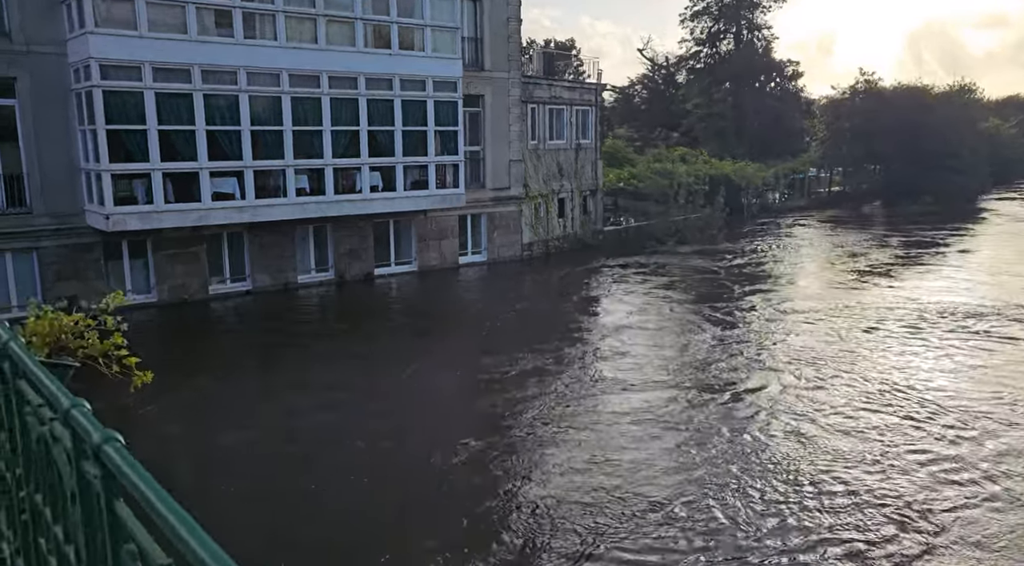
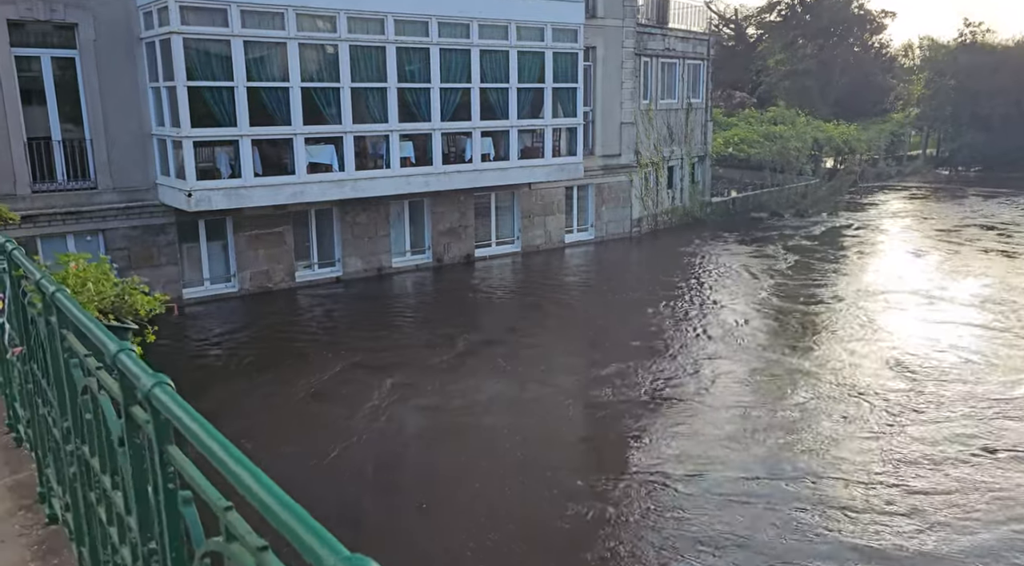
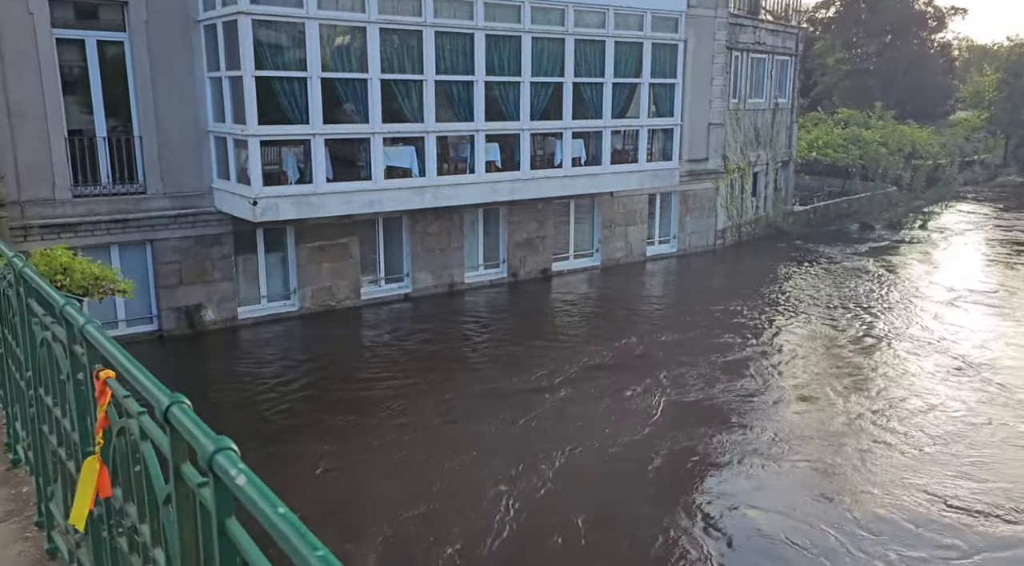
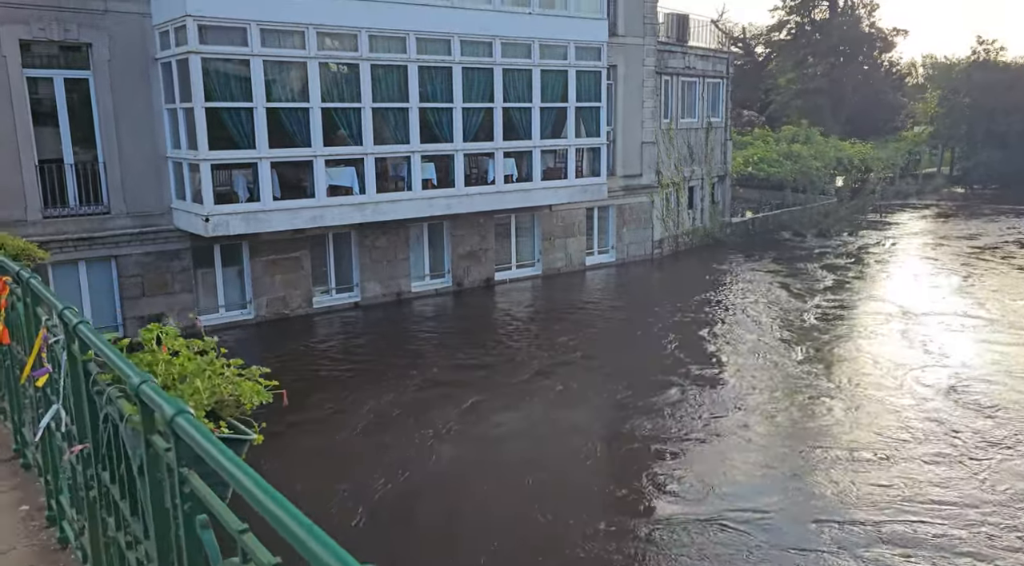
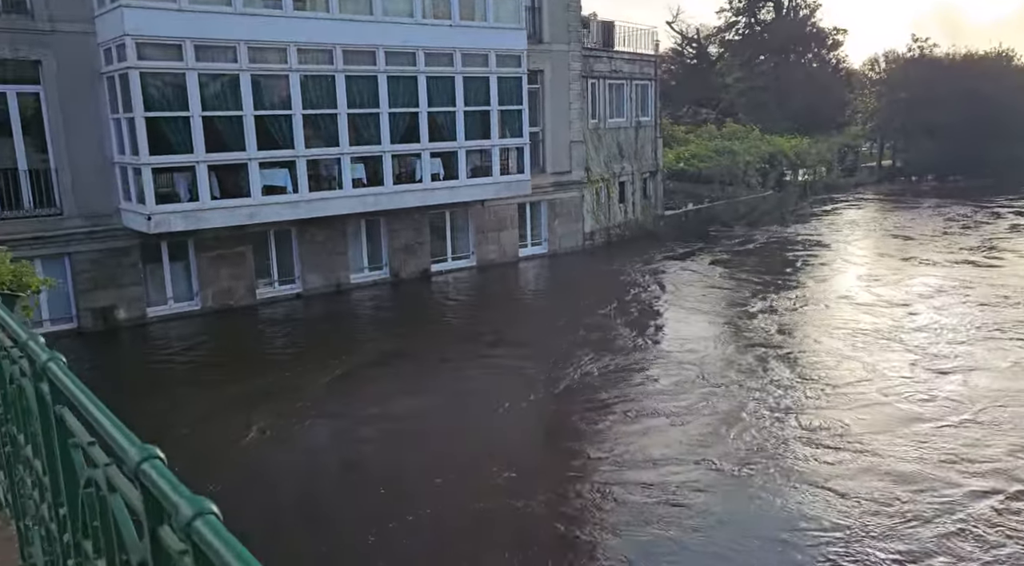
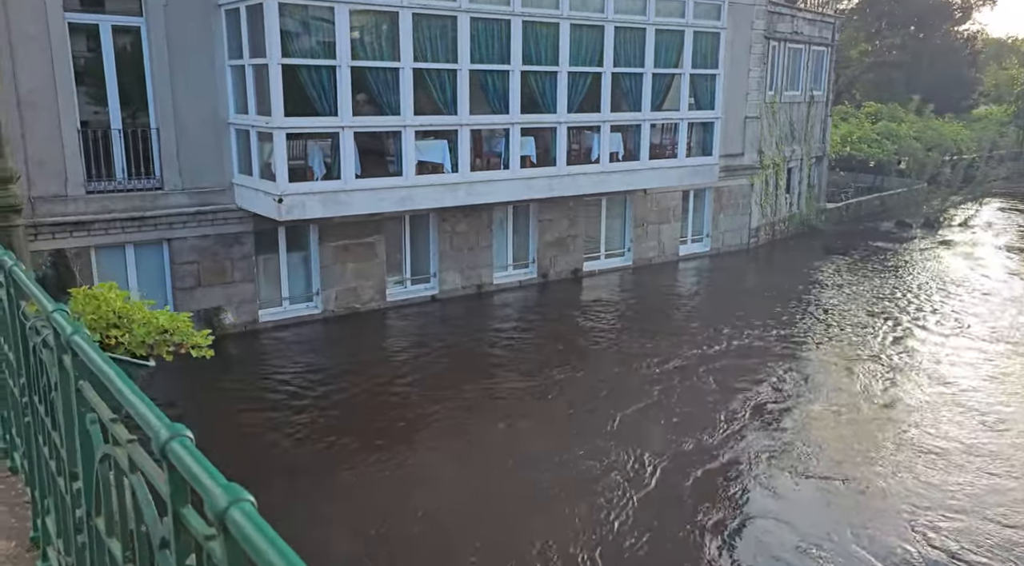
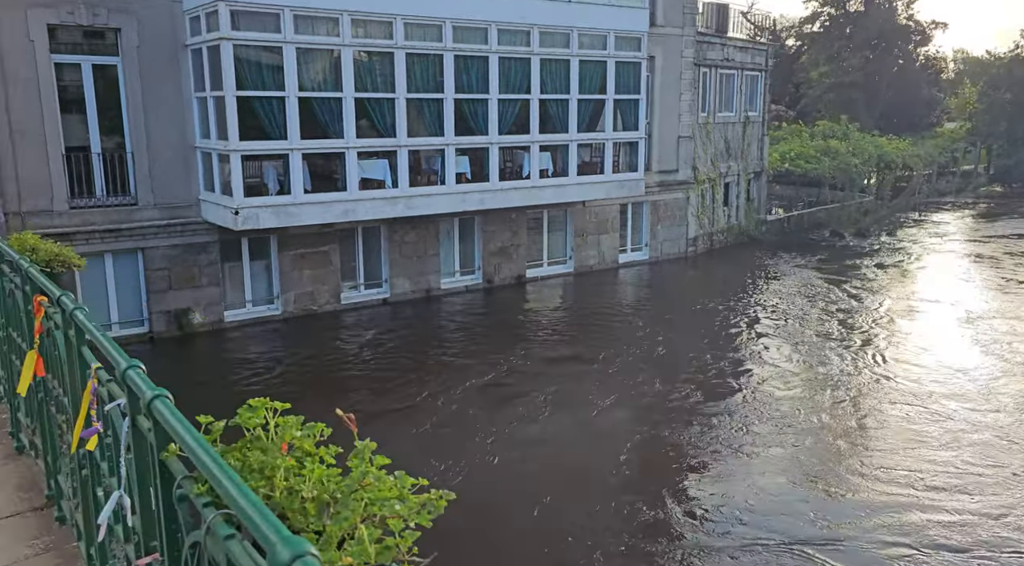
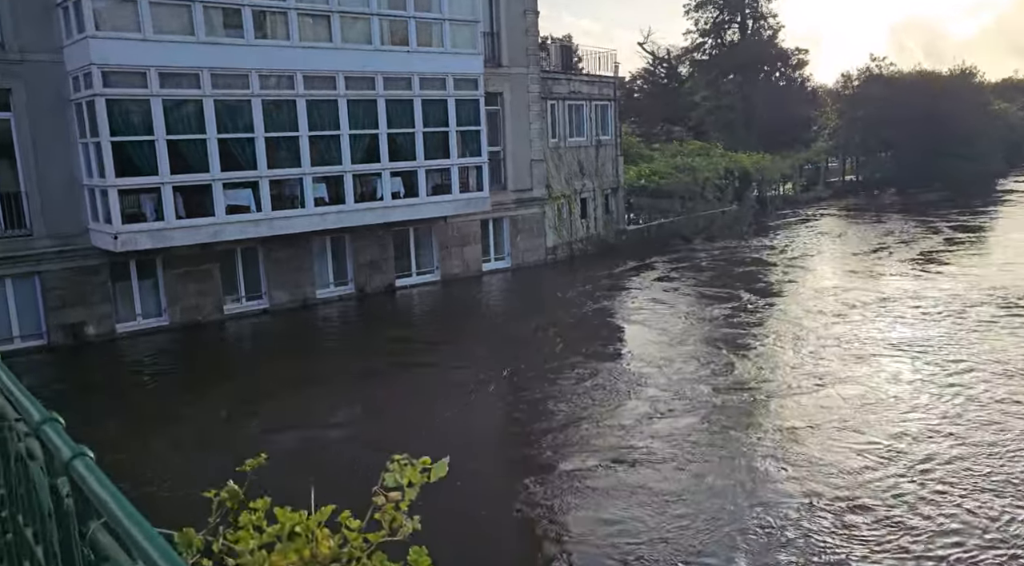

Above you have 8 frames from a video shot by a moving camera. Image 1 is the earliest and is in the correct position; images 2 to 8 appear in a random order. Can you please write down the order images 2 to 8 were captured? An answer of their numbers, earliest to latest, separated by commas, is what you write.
8, 5, 2, 4, 7, 3, 6
